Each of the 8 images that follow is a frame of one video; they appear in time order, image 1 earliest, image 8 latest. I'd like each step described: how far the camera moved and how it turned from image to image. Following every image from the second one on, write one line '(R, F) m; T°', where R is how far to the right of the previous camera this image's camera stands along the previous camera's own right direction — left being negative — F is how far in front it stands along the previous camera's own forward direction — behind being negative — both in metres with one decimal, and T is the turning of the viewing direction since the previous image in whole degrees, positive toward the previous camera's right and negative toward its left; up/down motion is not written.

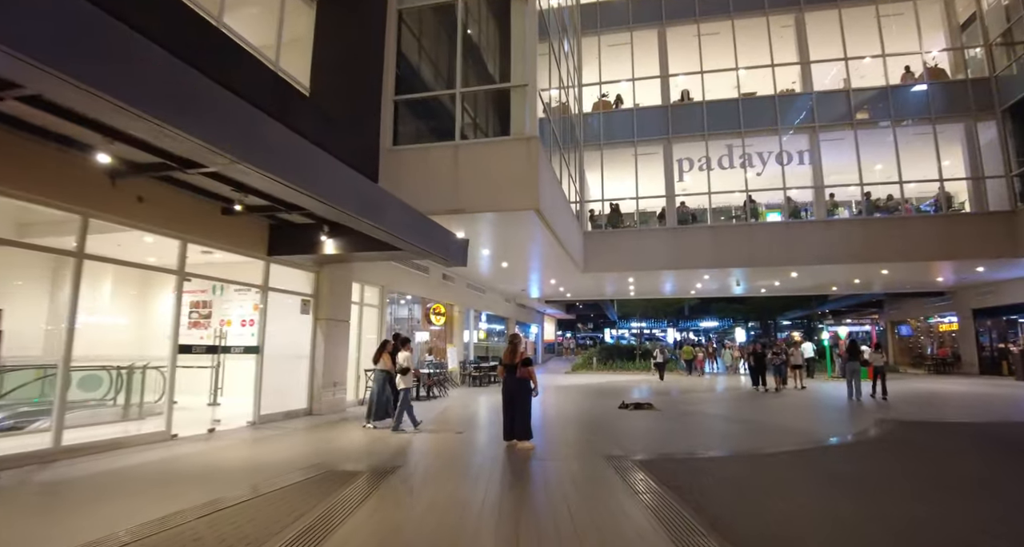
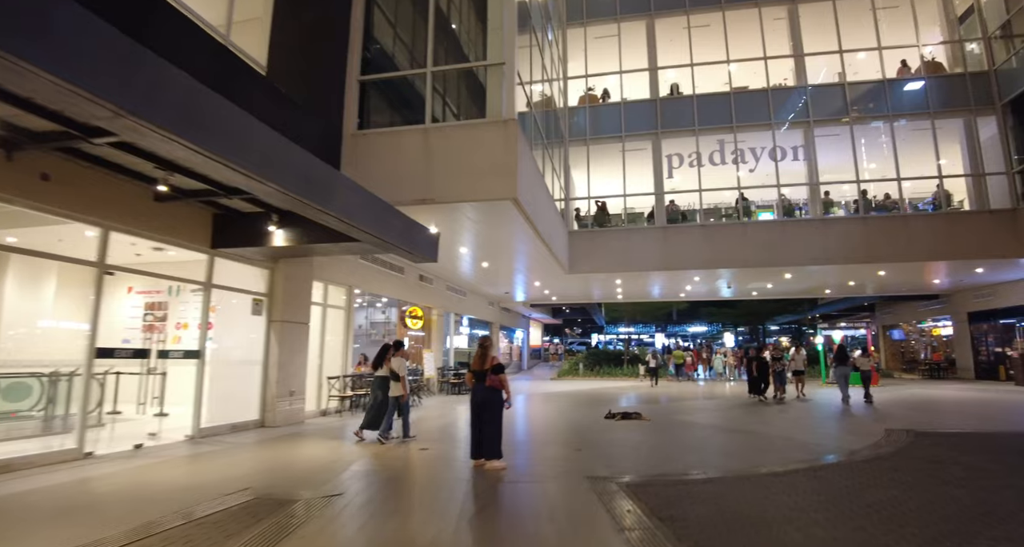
(+0.3, +1.0) m; +1°
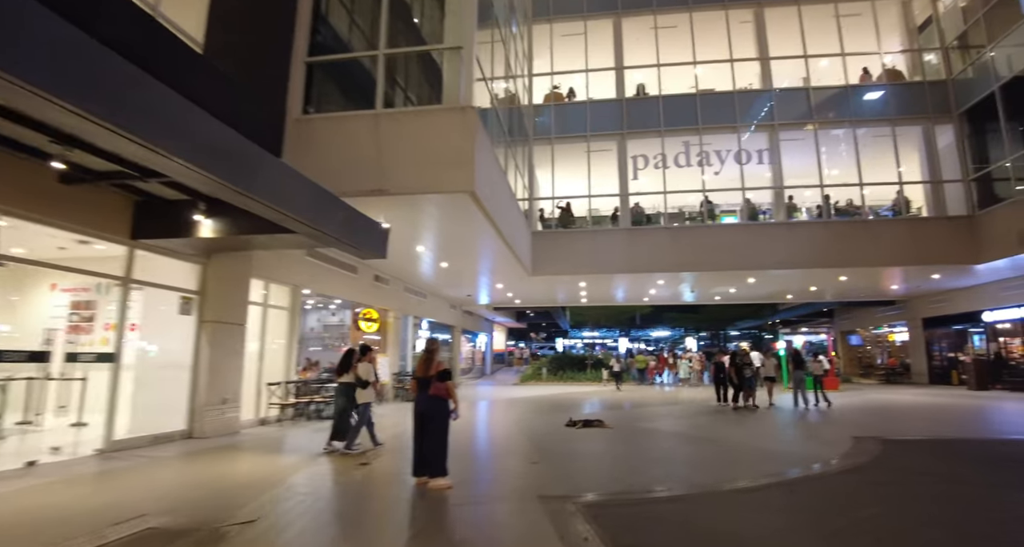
(+0.2, +0.6) m; +4°
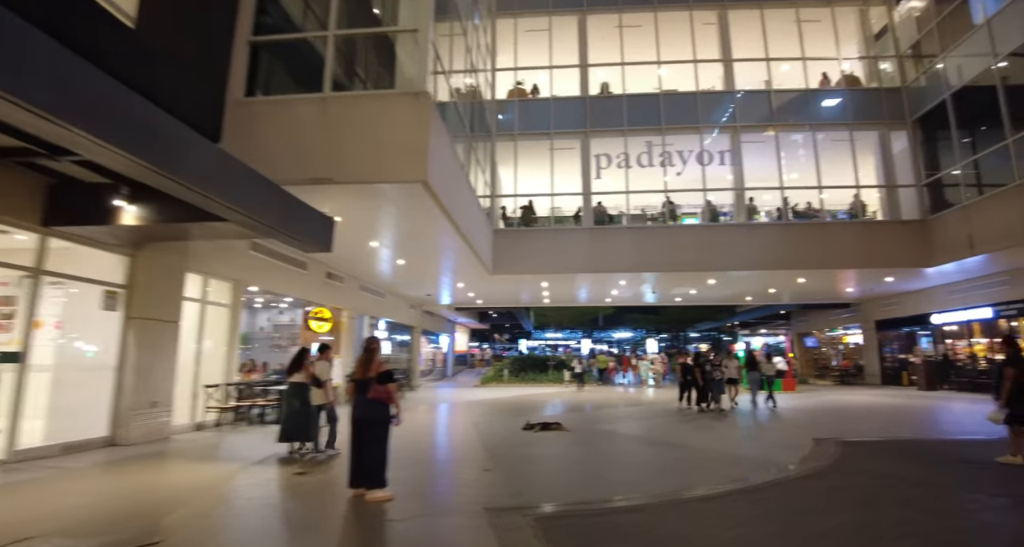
(+0.2, +0.4) m; +4°
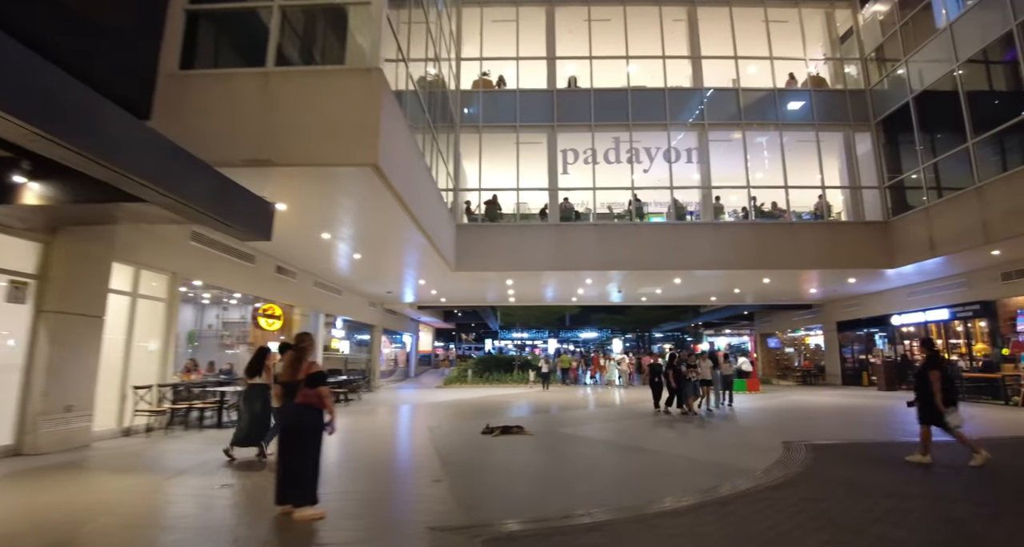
(+0.2, +0.5) m; +4°
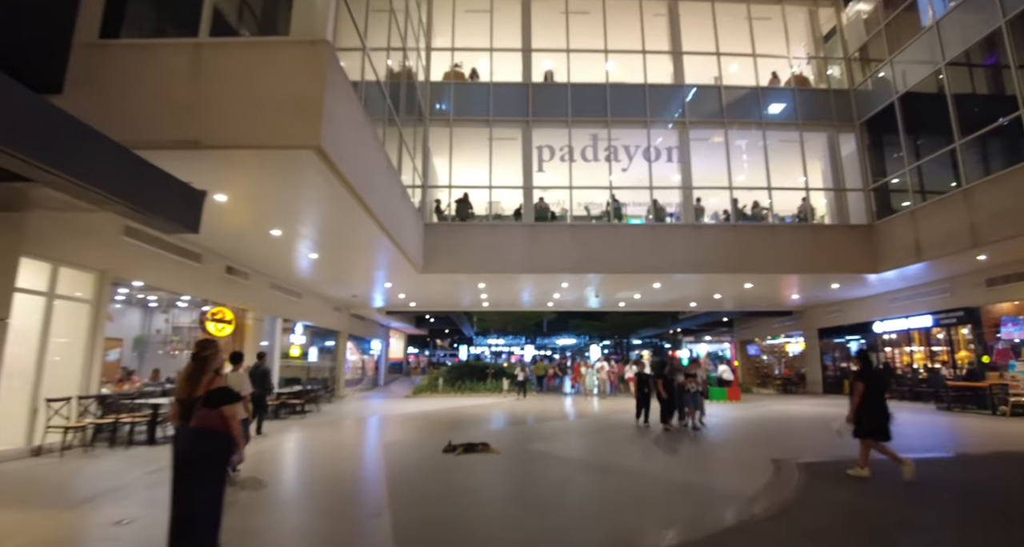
(+0.2, +0.8) m; +2°
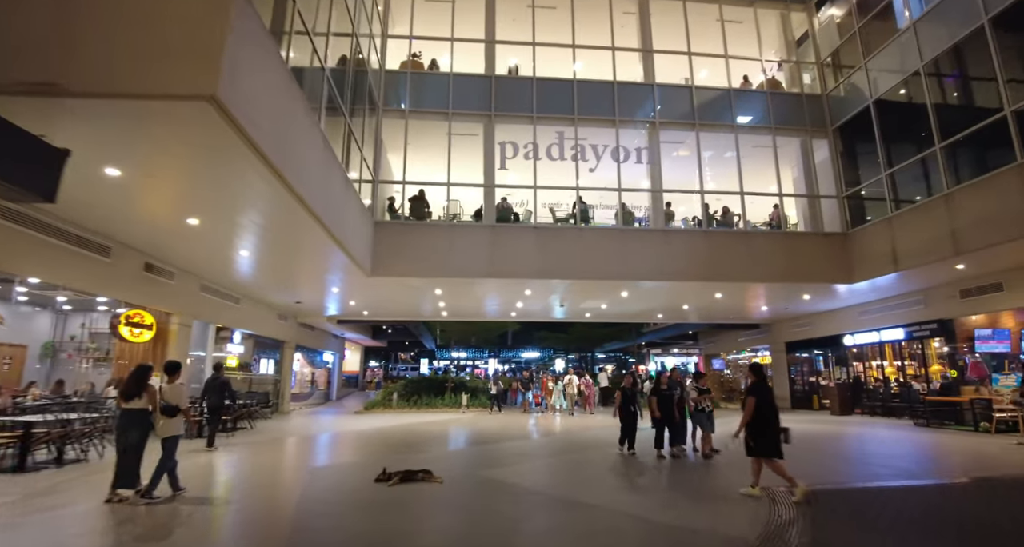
(+0.3, +0.9) m; +4°
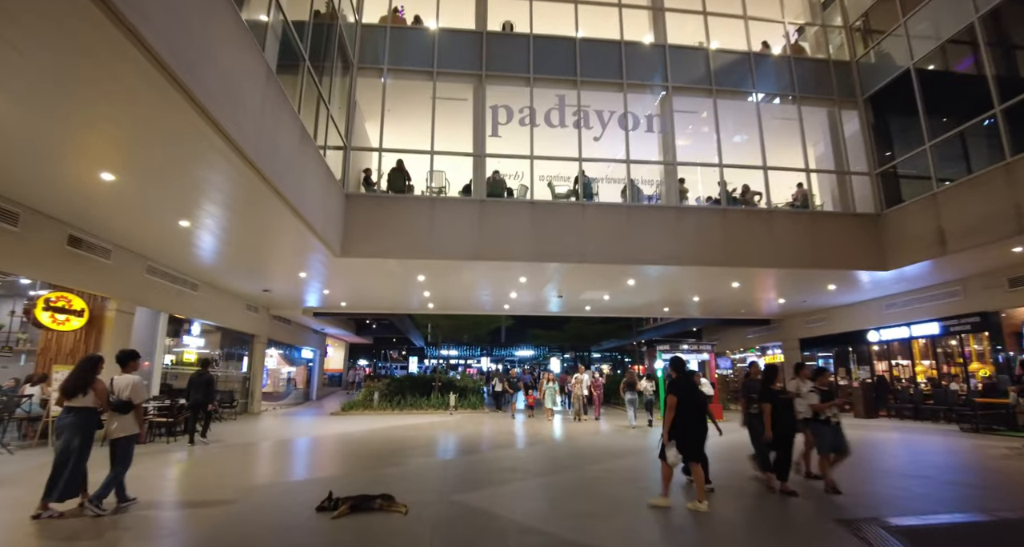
(0.0, +1.4) m; +1°
